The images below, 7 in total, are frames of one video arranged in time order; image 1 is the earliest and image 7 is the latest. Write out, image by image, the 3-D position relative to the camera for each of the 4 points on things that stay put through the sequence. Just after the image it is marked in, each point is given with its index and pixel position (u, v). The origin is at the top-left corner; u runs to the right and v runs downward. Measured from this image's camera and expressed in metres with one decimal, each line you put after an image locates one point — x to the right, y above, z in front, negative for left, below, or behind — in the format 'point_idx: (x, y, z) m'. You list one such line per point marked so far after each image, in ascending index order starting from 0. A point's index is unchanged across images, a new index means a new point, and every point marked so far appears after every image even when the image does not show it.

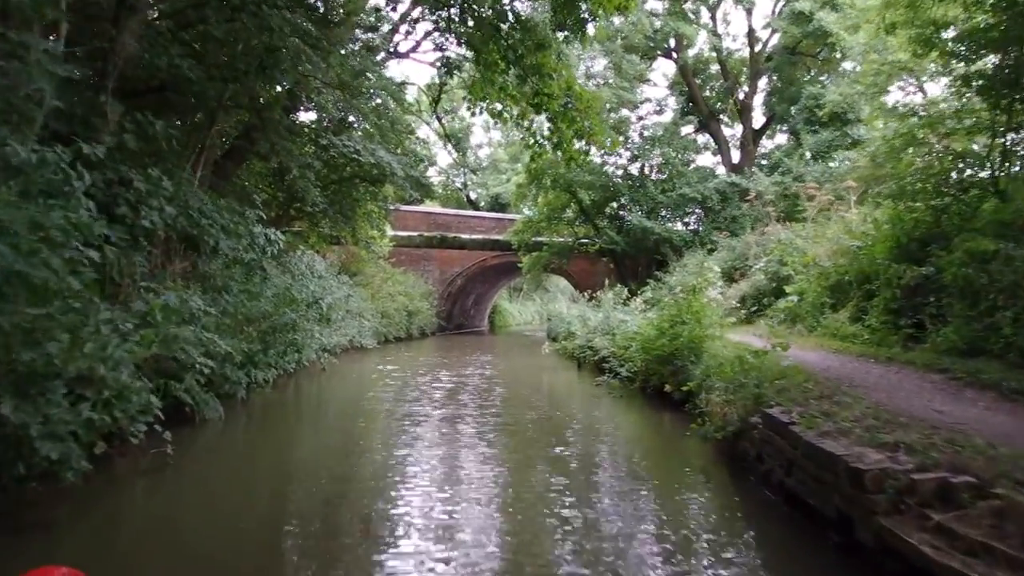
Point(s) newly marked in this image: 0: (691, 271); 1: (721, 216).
0: (+3.5, +0.3, +15.1) m
1: (+5.1, +1.8, +19.0) m
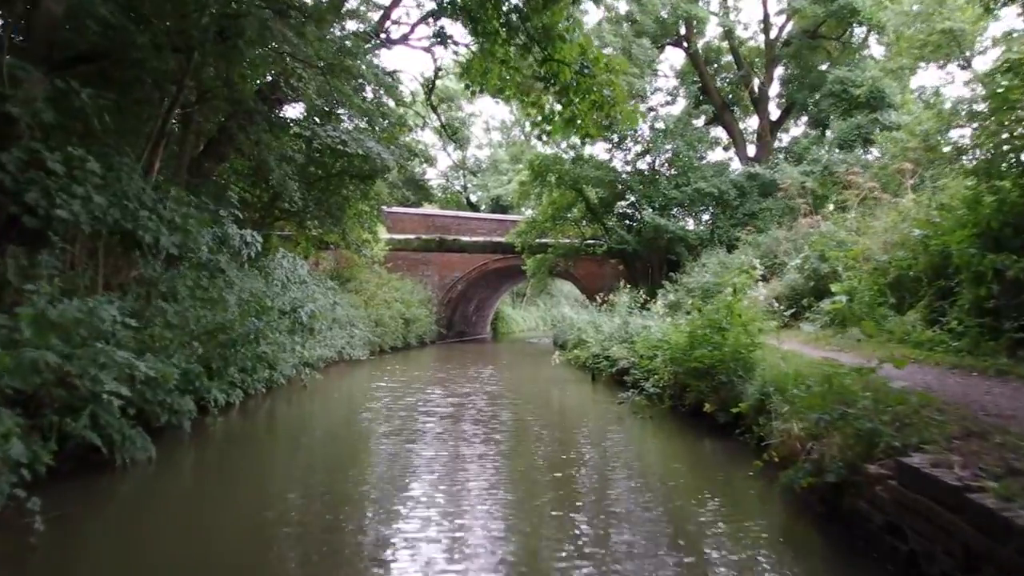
0: (+3.6, +0.3, +13.8) m
1: (+5.2, +1.7, +17.7) m
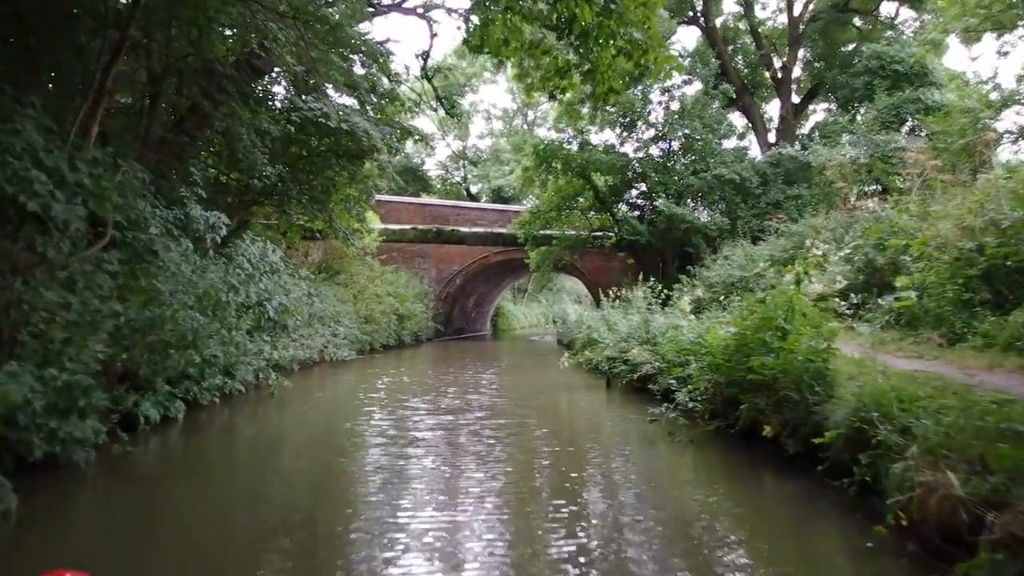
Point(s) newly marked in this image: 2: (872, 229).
0: (+3.6, +0.4, +12.4) m
1: (+5.3, +1.8, +16.3) m
2: (+3.9, +0.6, +8.4) m
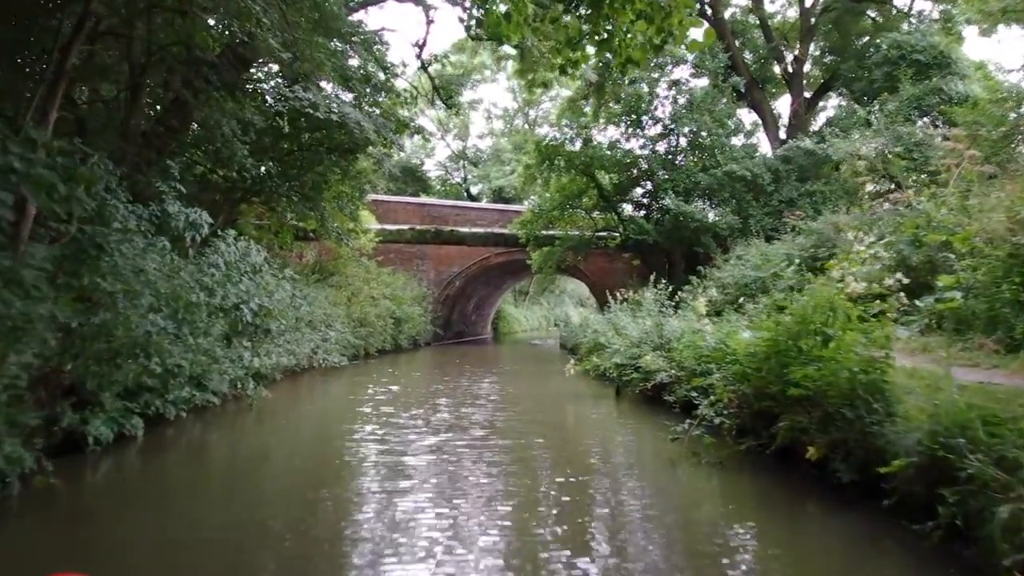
0: (+3.6, +0.4, +11.7) m
1: (+5.3, +1.8, +15.6) m
2: (+3.9, +0.6, +7.7) m
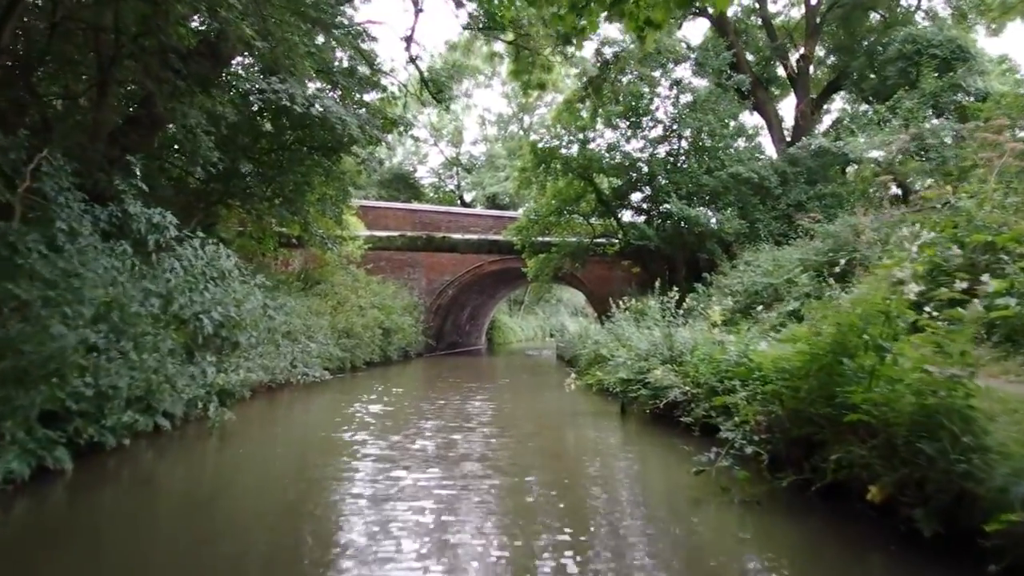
0: (+3.6, +0.2, +10.9) m
1: (+5.2, +1.6, +14.9) m
2: (+3.9, +0.6, +7.0) m
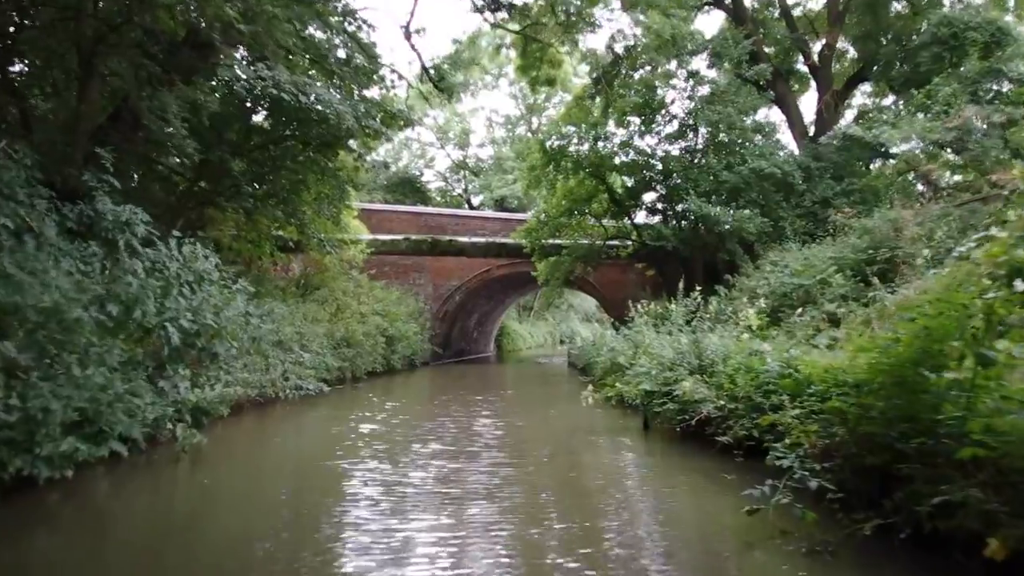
0: (+3.7, +0.2, +10.1) m
1: (+5.4, +1.6, +14.0) m
2: (+4.0, +0.6, +6.1) m
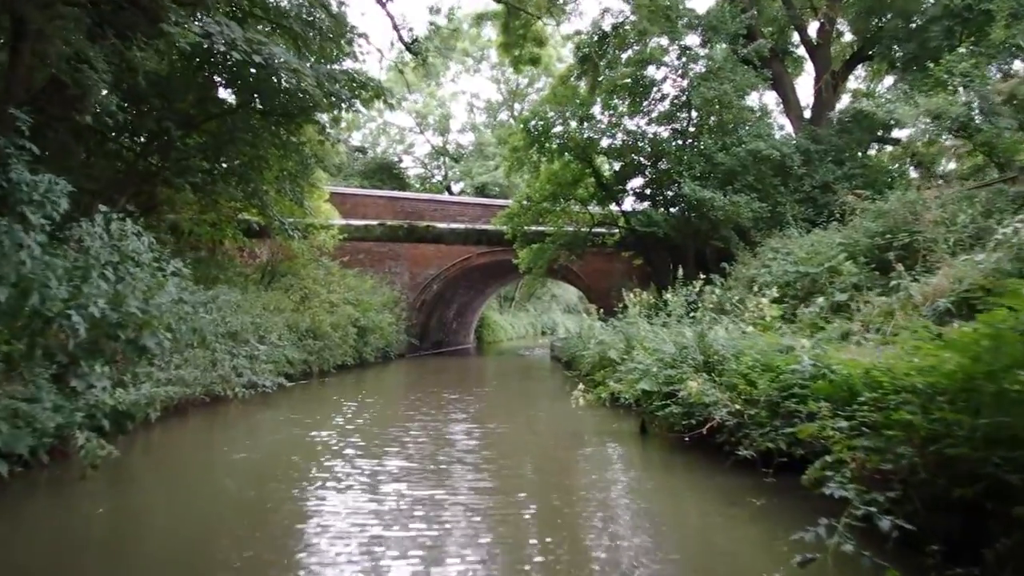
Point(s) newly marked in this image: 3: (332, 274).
0: (+3.5, +0.4, +9.3) m
1: (+5.0, +1.8, +13.3) m
2: (+3.8, +0.7, +5.3) m
3: (-3.4, +0.3, +14.9) m
